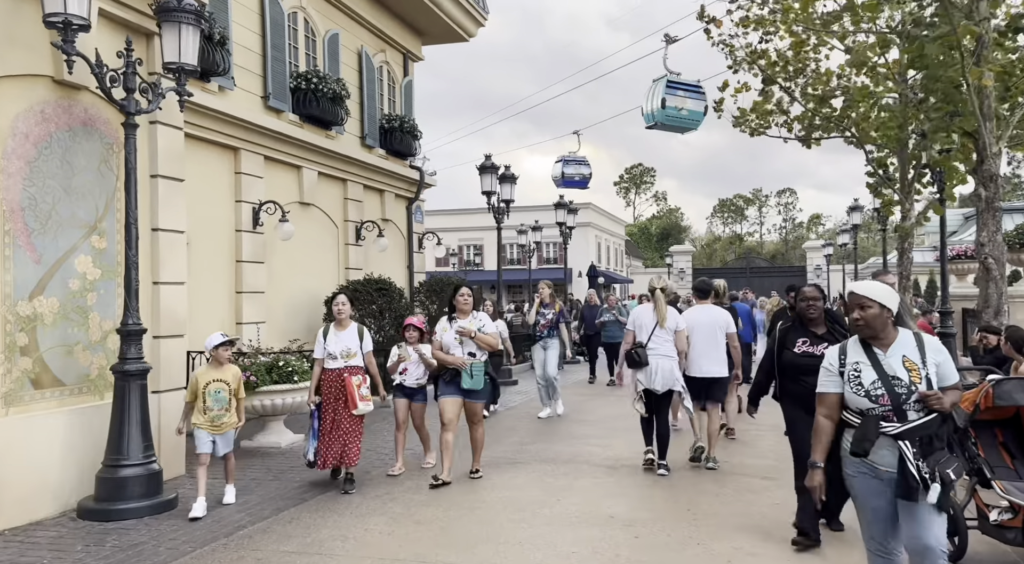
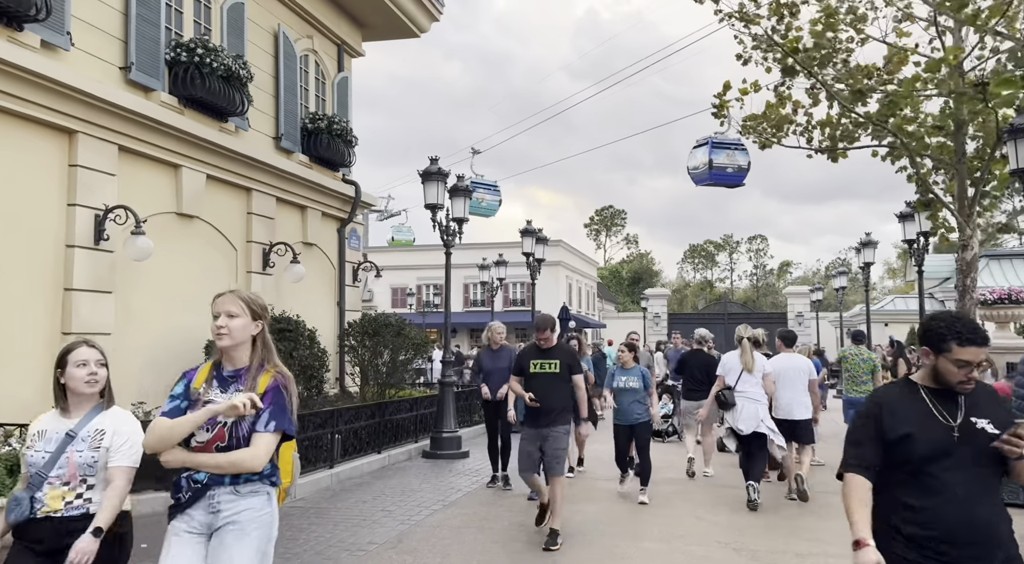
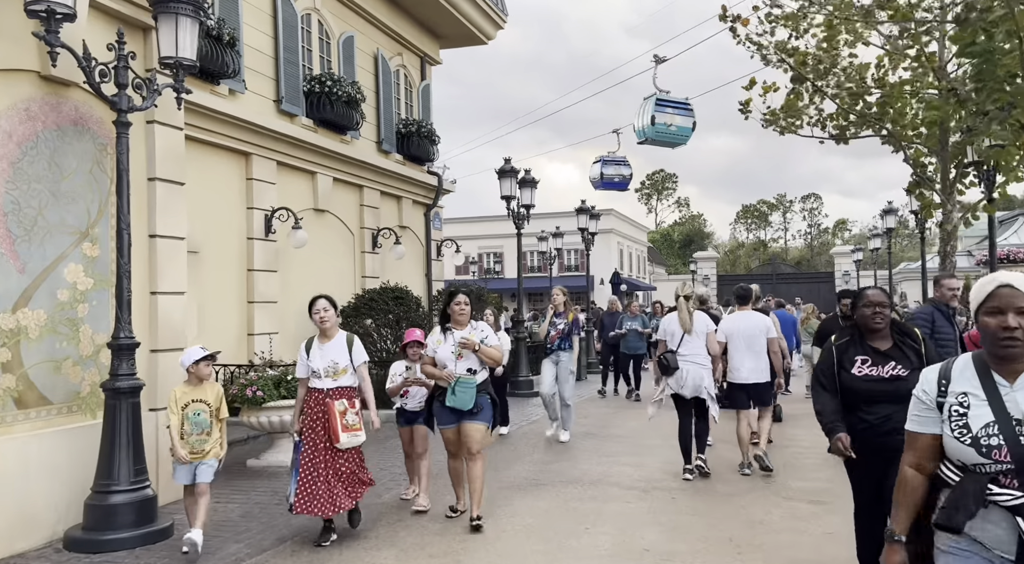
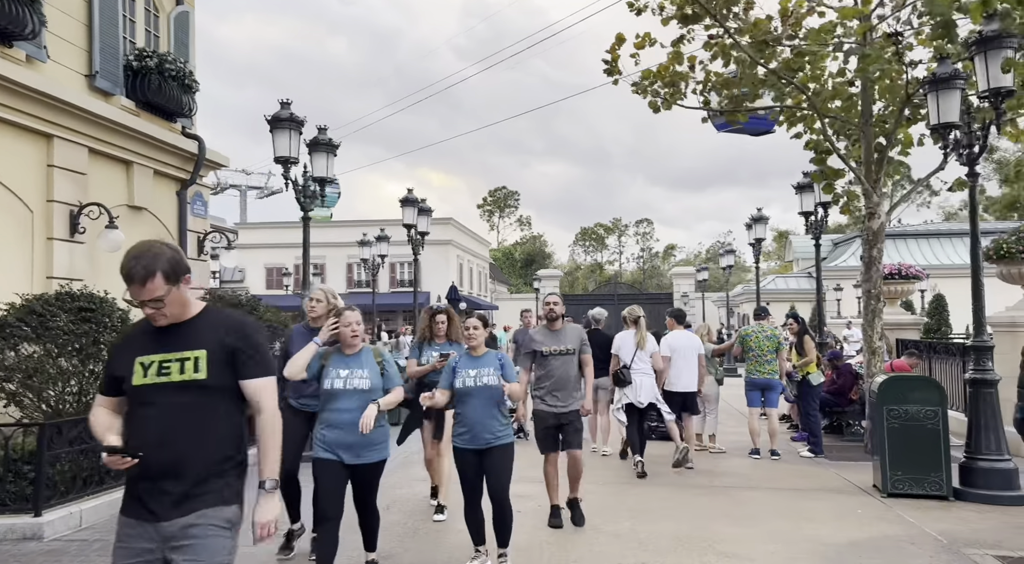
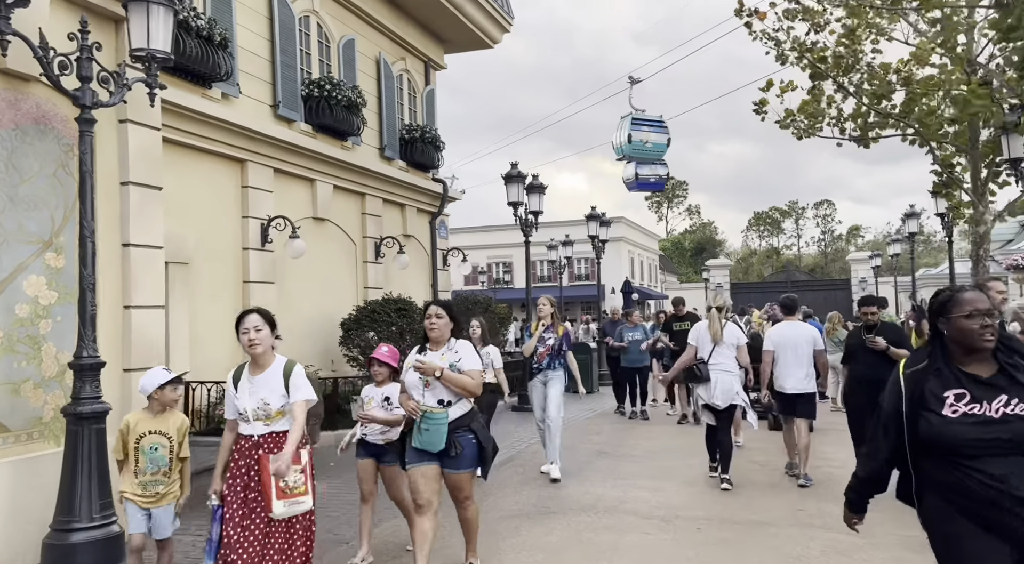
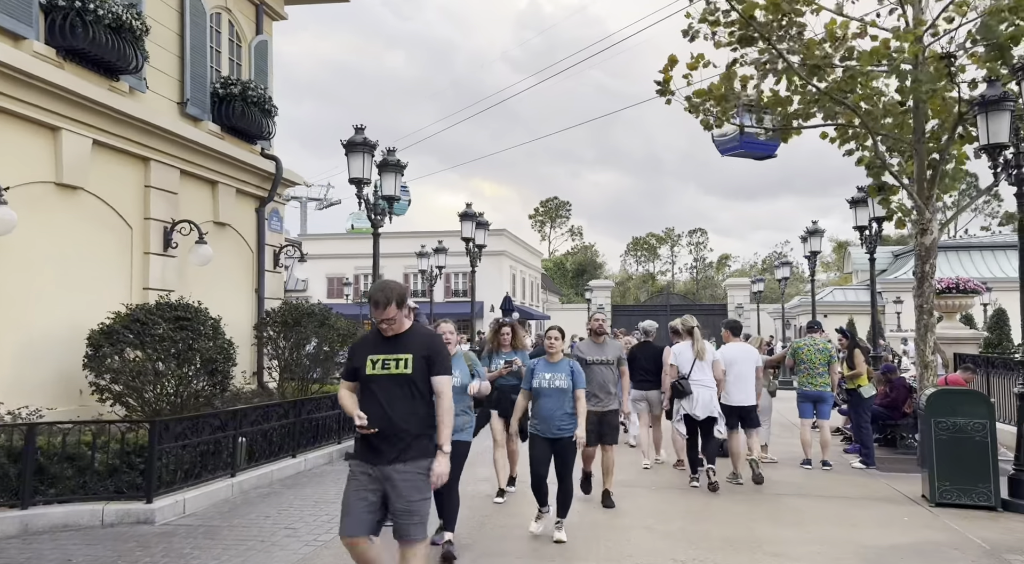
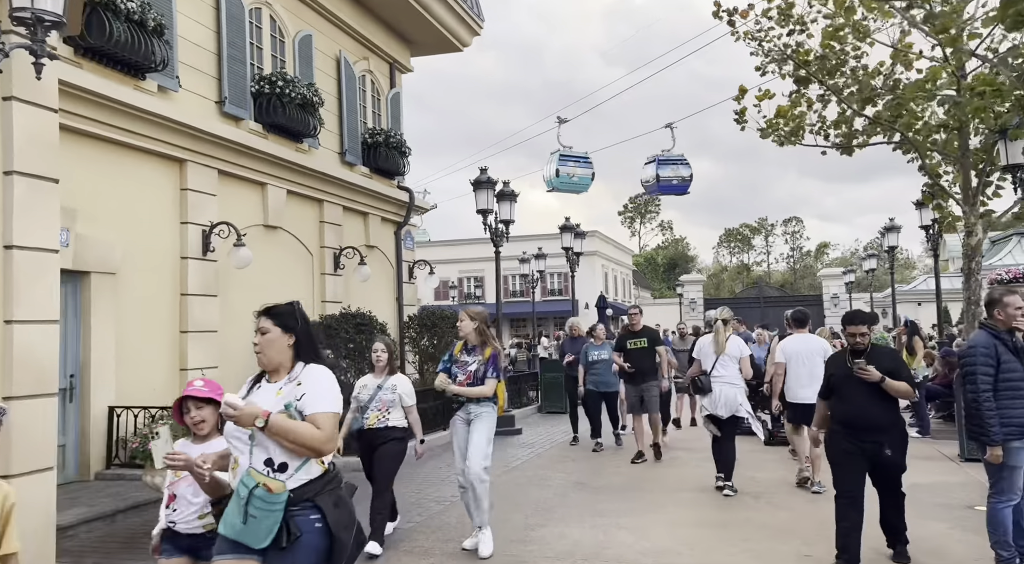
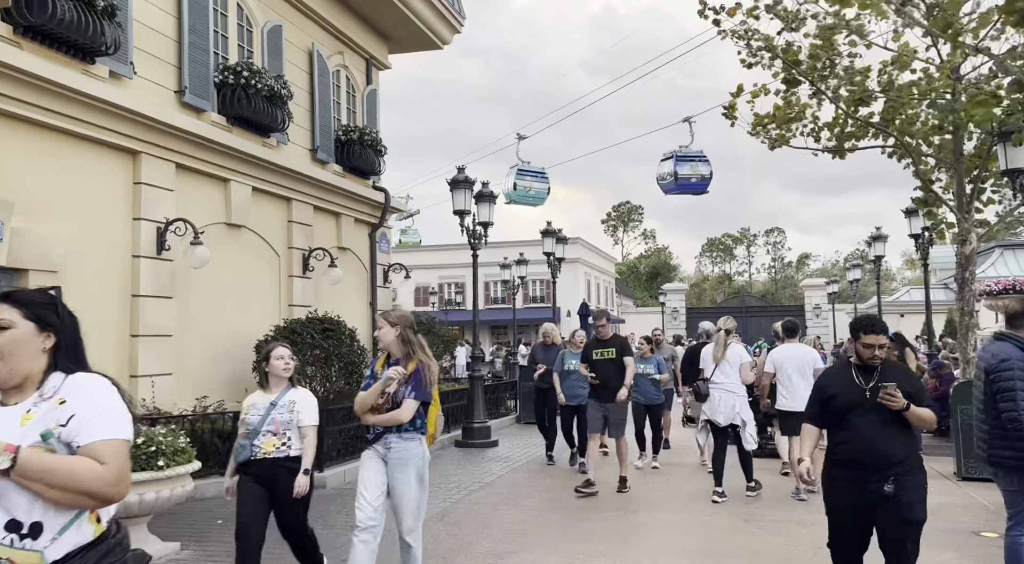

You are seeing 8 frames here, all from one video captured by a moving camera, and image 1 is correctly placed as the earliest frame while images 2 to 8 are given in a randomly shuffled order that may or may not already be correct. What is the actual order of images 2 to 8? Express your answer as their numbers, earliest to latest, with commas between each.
3, 5, 7, 8, 2, 6, 4
